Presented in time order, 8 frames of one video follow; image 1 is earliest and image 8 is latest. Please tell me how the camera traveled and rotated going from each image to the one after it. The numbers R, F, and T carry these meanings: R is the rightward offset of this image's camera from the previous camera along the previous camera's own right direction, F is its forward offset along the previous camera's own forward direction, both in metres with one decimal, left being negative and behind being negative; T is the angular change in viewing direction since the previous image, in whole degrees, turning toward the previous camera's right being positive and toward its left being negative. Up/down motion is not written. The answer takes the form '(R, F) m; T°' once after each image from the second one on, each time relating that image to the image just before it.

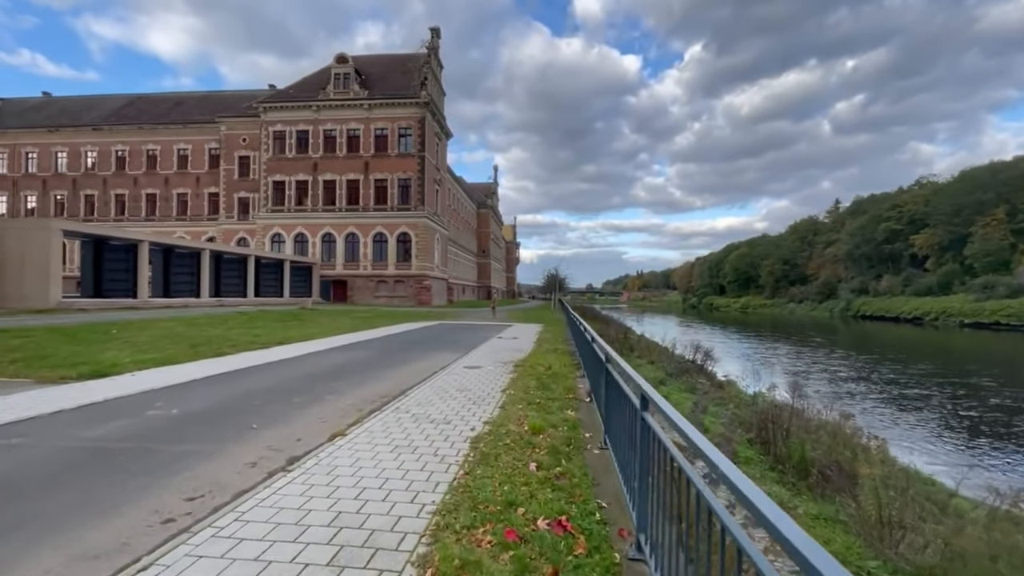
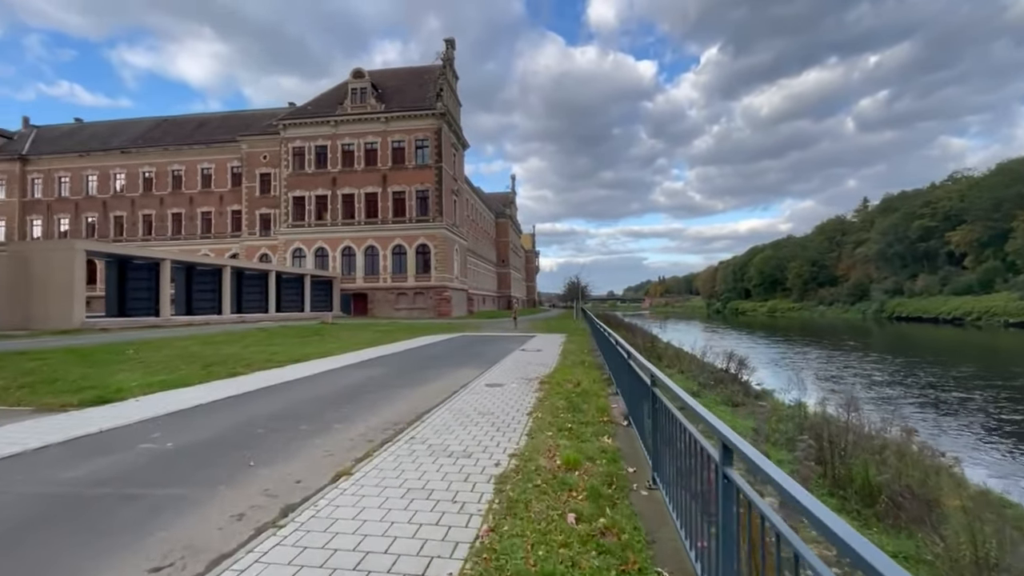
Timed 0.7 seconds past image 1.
(-0.1, +0.7) m; -2°
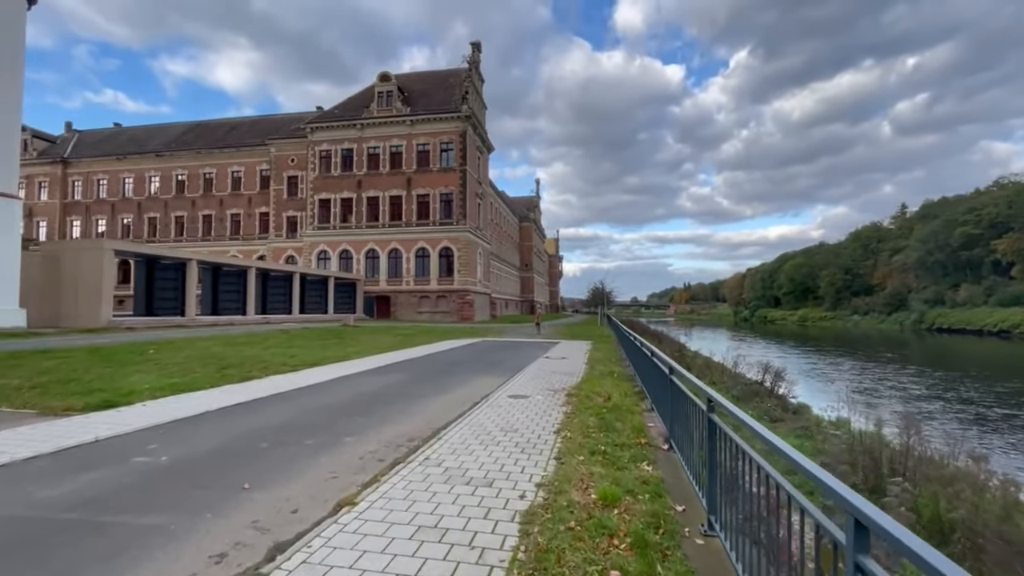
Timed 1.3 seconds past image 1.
(-0.1, +0.7) m; -3°
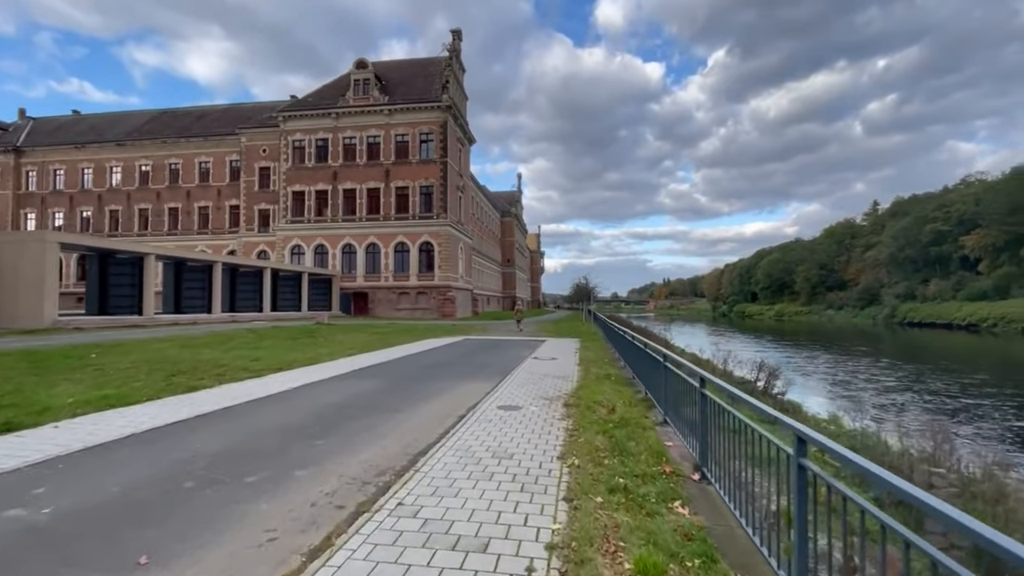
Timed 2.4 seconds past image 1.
(-0.1, +1.2) m; +2°
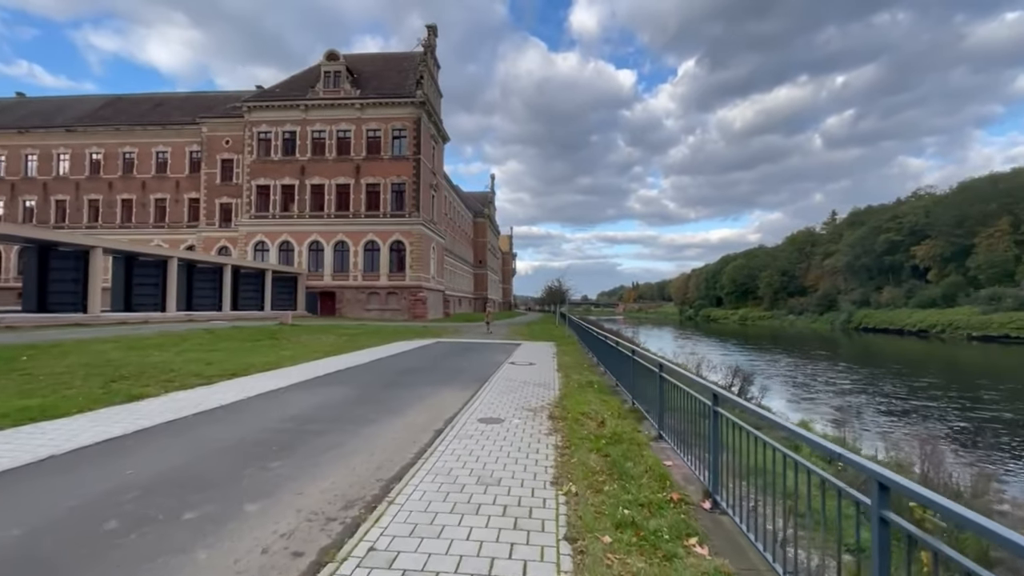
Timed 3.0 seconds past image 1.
(-0.2, +0.6) m; +3°
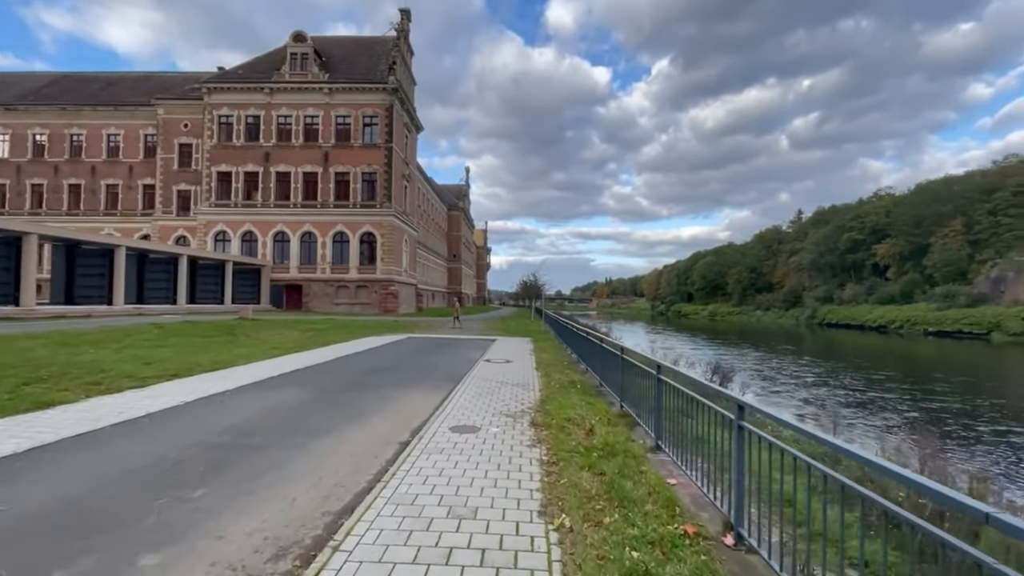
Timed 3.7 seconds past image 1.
(-0.1, +0.9) m; +3°
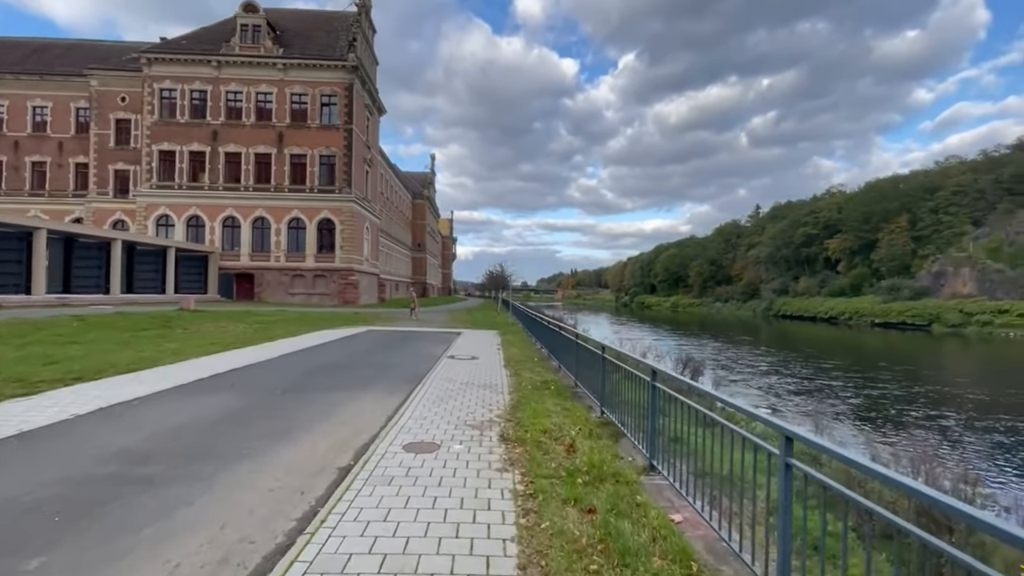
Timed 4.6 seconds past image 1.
(0.0, +1.1) m; +4°
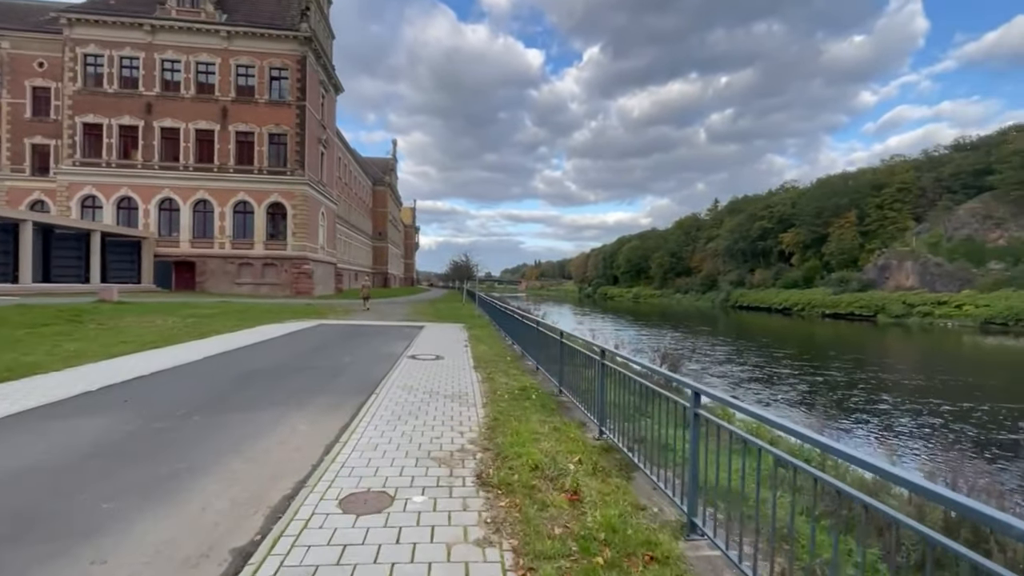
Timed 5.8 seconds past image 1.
(-0.2, +1.5) m; +4°
